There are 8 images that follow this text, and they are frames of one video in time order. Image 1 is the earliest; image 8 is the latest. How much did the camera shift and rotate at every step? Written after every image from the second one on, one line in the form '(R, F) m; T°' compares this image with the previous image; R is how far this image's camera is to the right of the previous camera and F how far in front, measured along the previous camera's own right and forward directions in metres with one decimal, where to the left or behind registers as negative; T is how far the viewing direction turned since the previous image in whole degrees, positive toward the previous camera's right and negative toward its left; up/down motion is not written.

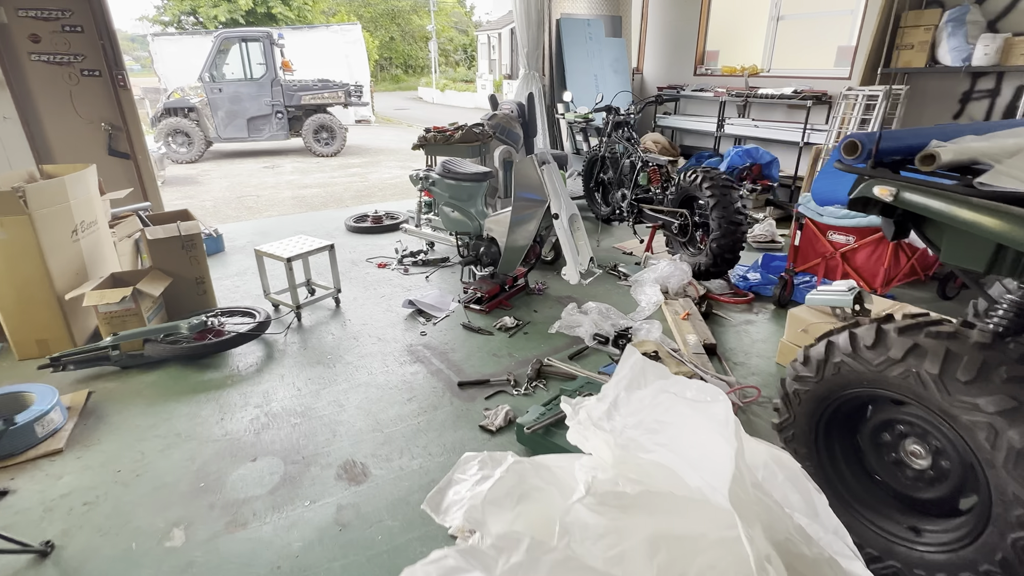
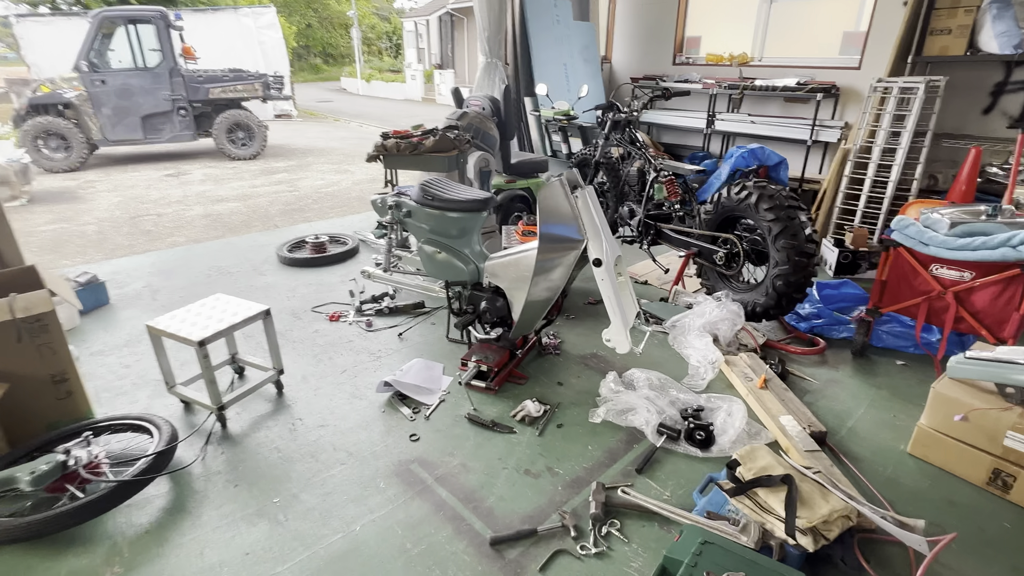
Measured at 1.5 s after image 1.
(-0.3, +0.9) m; +7°
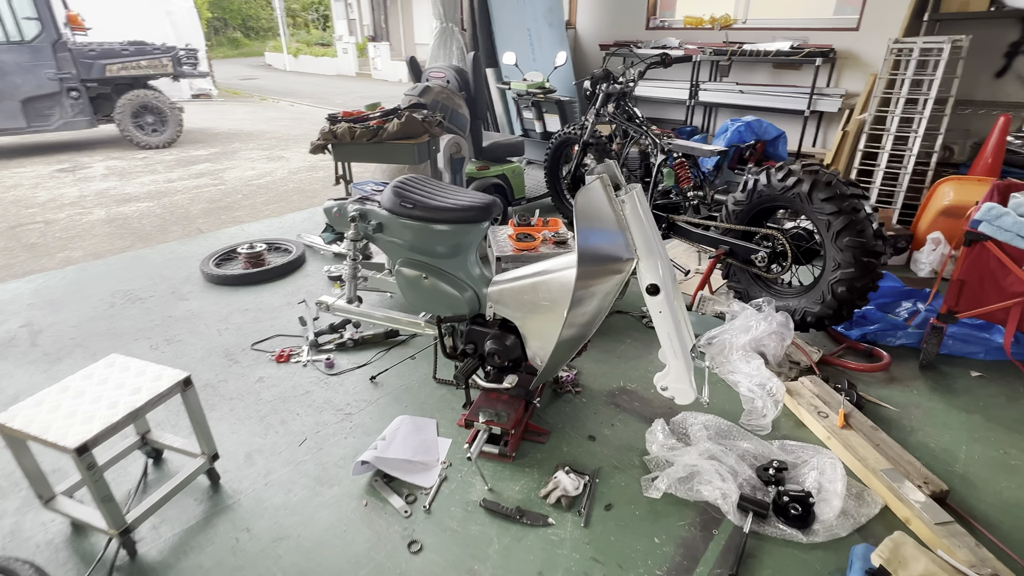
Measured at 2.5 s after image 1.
(-0.2, +0.6) m; +6°
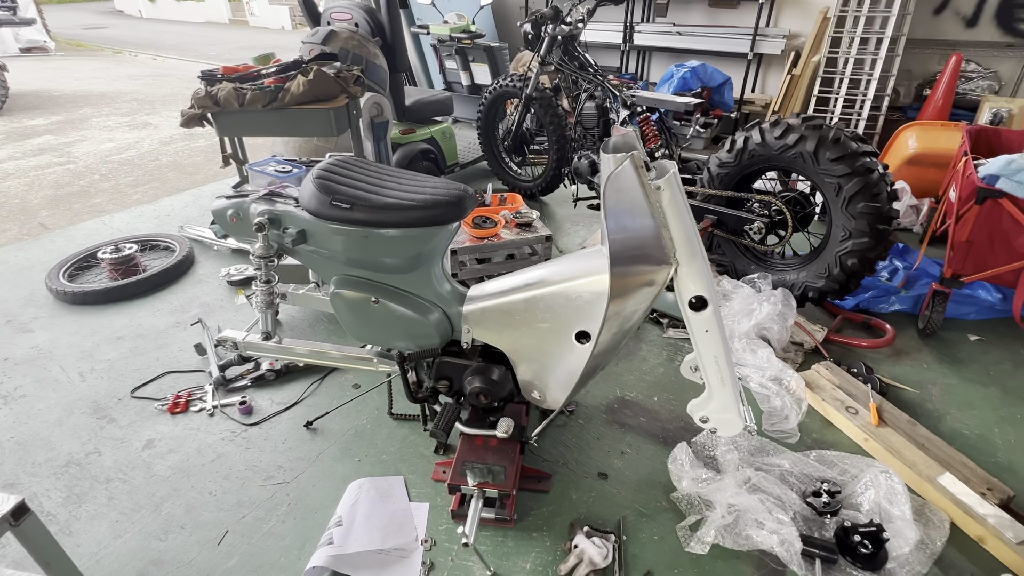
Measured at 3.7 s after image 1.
(-0.2, +0.5) m; +9°
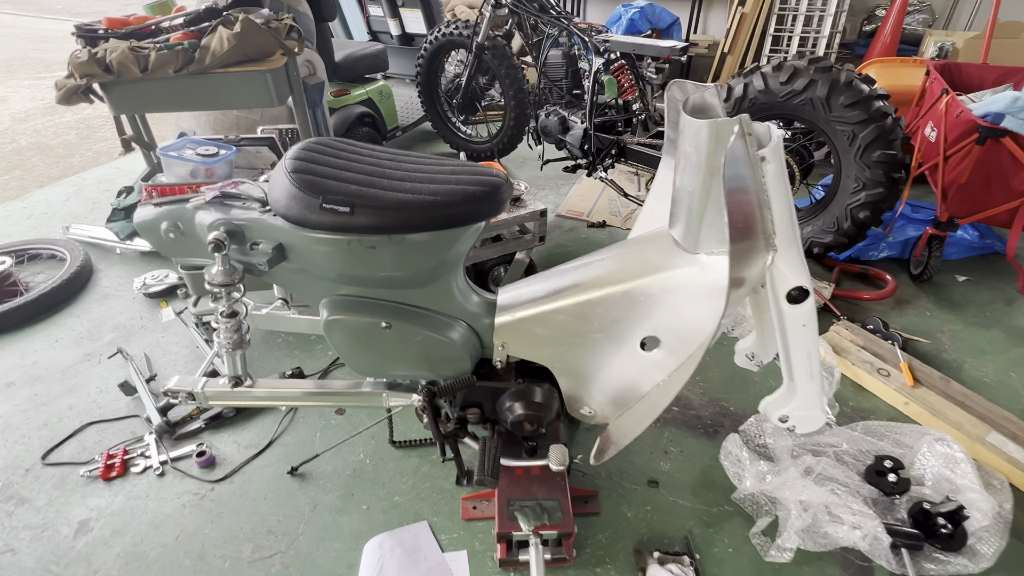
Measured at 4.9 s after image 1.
(-0.2, +0.3) m; +8°
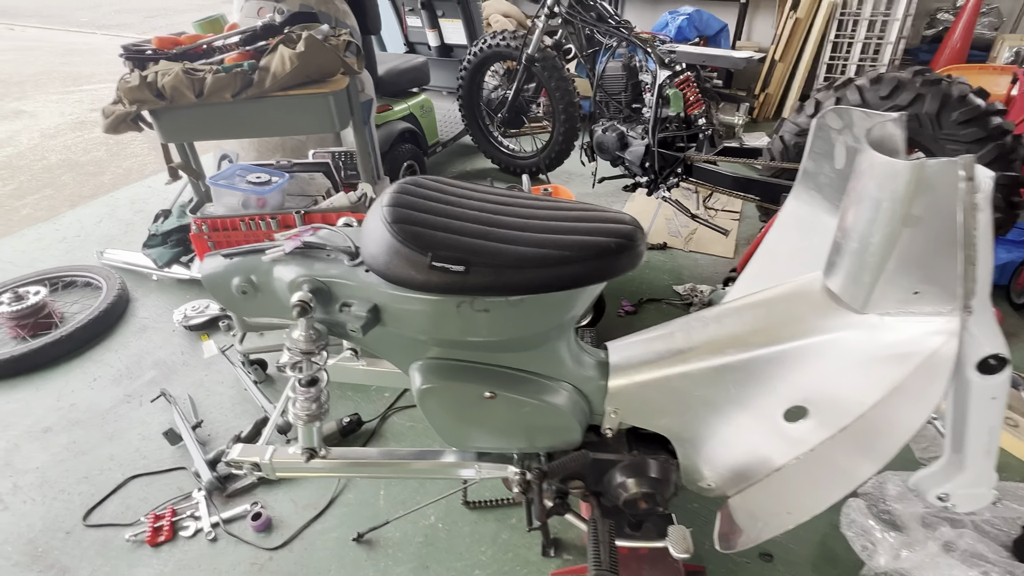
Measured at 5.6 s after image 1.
(-0.2, +0.1) m; -1°
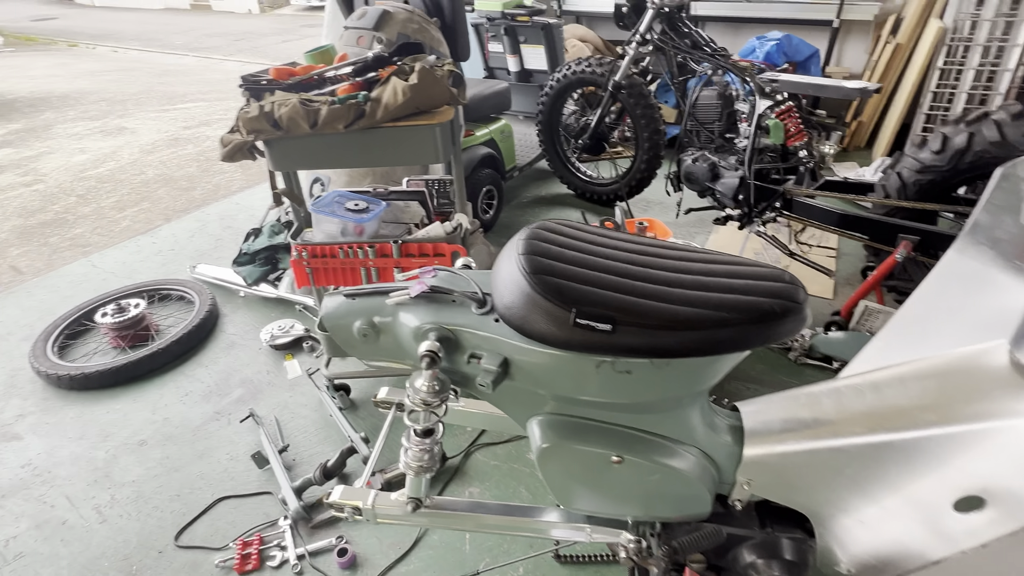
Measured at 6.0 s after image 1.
(-0.1, 0.0) m; -5°
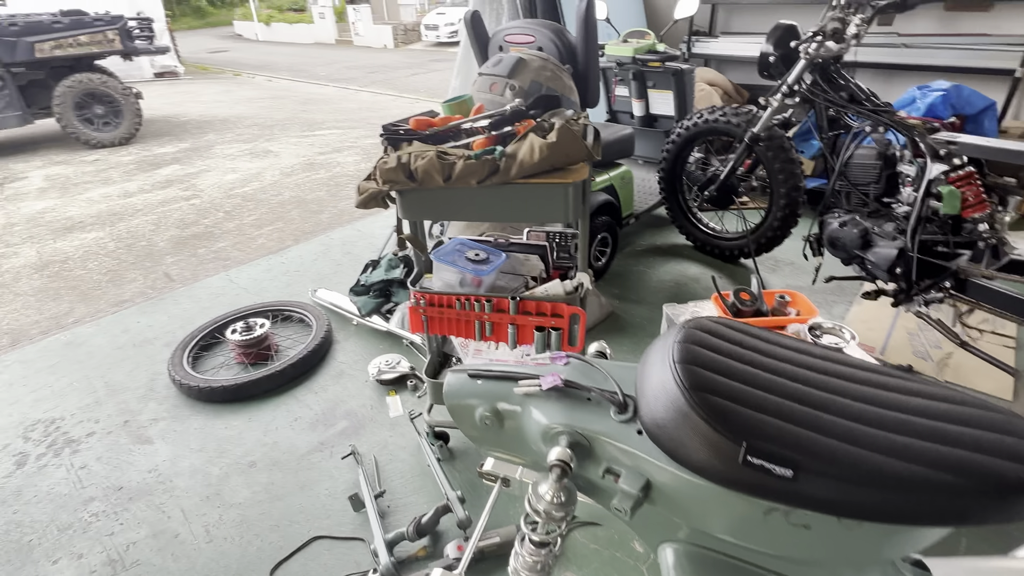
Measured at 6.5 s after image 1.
(-0.1, +0.1) m; -10°
